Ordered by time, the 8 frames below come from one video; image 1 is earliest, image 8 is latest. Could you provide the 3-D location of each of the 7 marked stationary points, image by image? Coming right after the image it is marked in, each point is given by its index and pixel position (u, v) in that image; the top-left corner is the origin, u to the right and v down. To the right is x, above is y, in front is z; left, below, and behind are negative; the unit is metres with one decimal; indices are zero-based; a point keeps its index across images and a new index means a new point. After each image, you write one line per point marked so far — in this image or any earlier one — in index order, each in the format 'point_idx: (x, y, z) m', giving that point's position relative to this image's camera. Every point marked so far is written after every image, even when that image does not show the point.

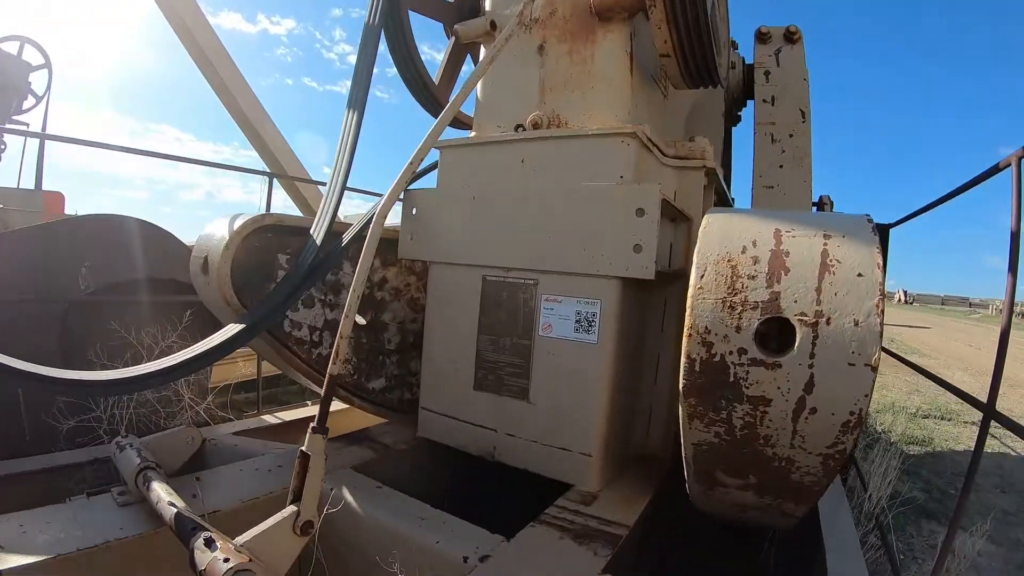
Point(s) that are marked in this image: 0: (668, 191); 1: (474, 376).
0: (+0.5, +0.3, +1.7) m
1: (-0.1, -0.3, +1.9) m
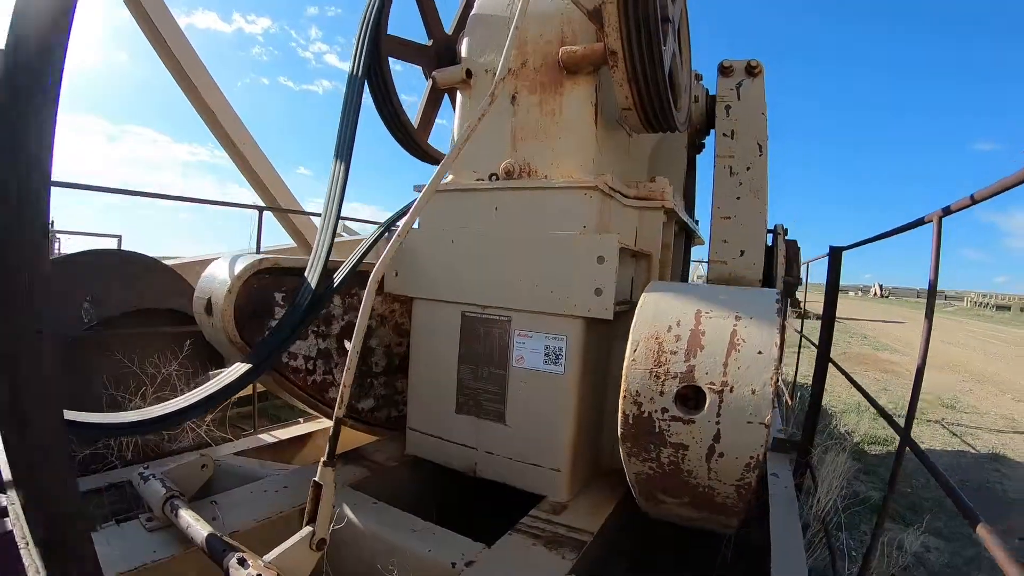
0: (+0.4, +0.2, +1.9) m
1: (-0.2, -0.4, +2.0) m
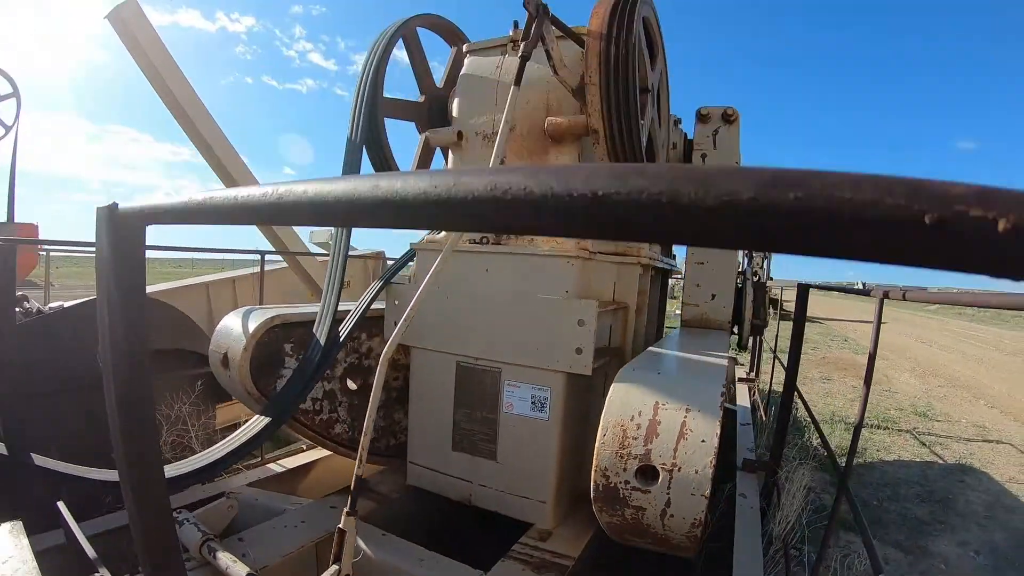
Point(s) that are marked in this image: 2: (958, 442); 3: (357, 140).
0: (+0.4, 0.0, +2.1) m
1: (-0.2, -0.6, +2.2) m
2: (+4.6, -1.7, +5.4) m
3: (-0.6, +0.6, +2.1) m
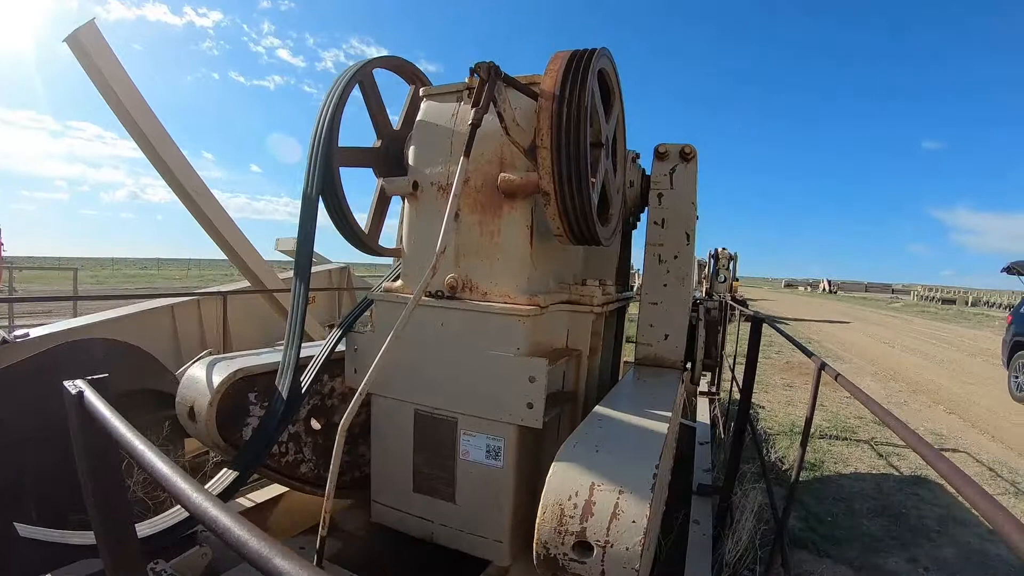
0: (+0.2, -0.2, +2.1) m
1: (-0.4, -0.8, +2.2) m
2: (+4.3, -1.8, +5.7) m
3: (-0.8, +0.4, +2.1) m
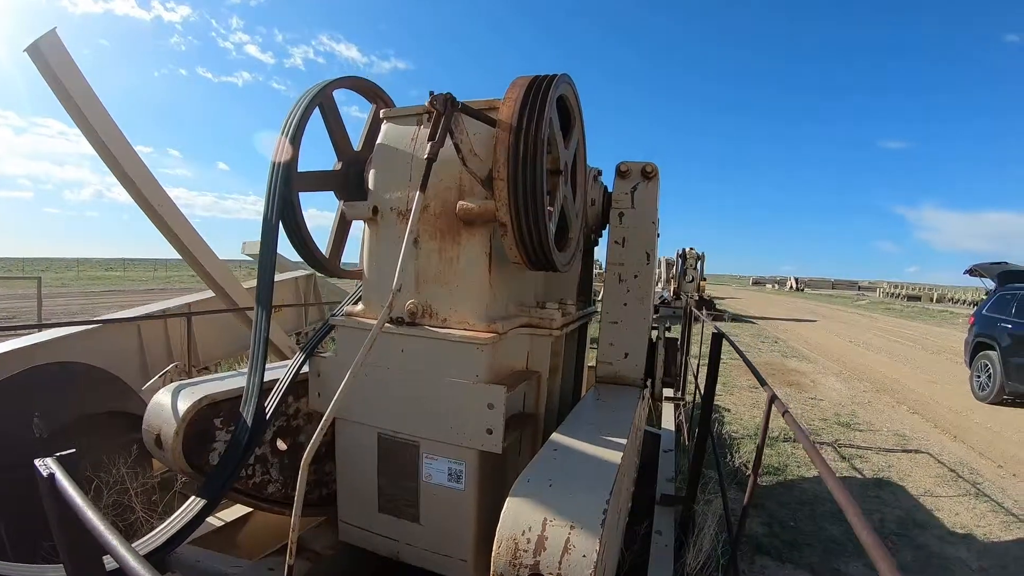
0: (0.0, -0.3, +2.2) m
1: (-0.6, -0.9, +2.3) m
2: (+4.0, -1.9, +5.9) m
3: (-1.0, +0.3, +2.1) m
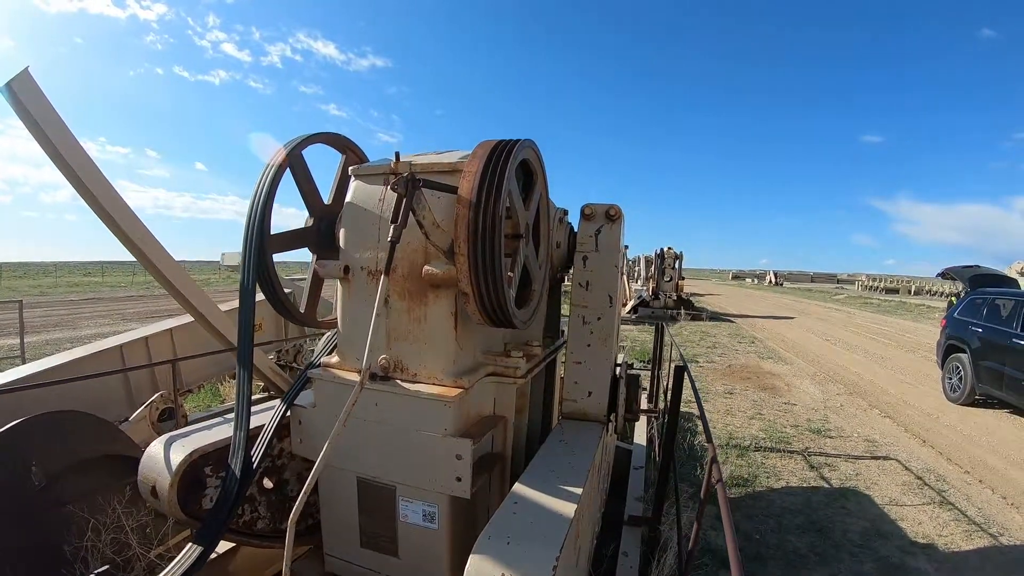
0: (-0.1, -0.5, +2.4) m
1: (-0.7, -1.2, +2.4) m
2: (+3.8, -2.0, +6.2) m
3: (-1.1, 0.0, +2.3) m
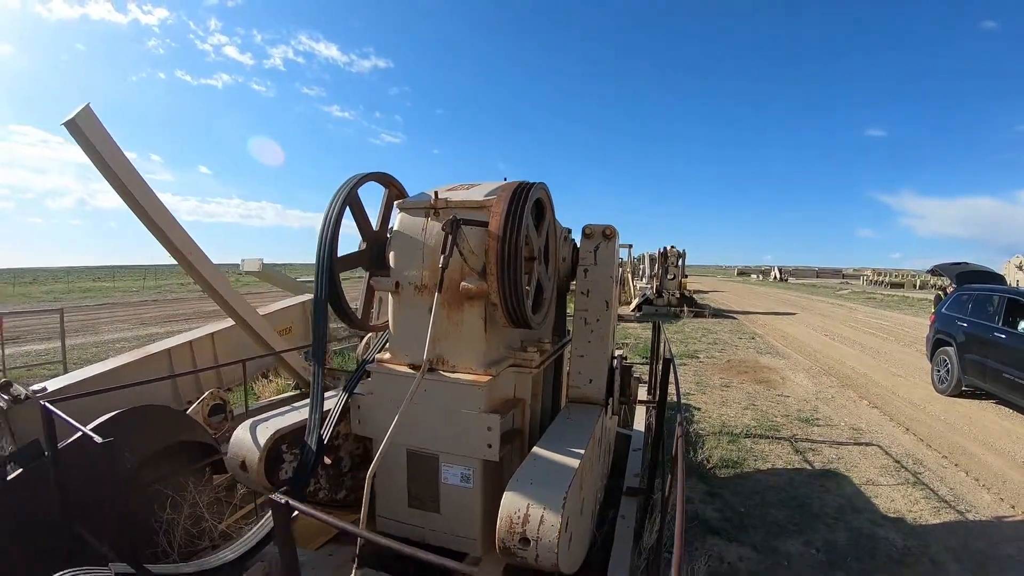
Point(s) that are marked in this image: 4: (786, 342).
0: (0.0, -0.6, +3.0) m
1: (-0.6, -1.2, +3.1) m
2: (+4.0, -2.0, +6.7) m
3: (-1.0, 0.0, +2.9) m
4: (+7.6, -1.5, +15.0) m
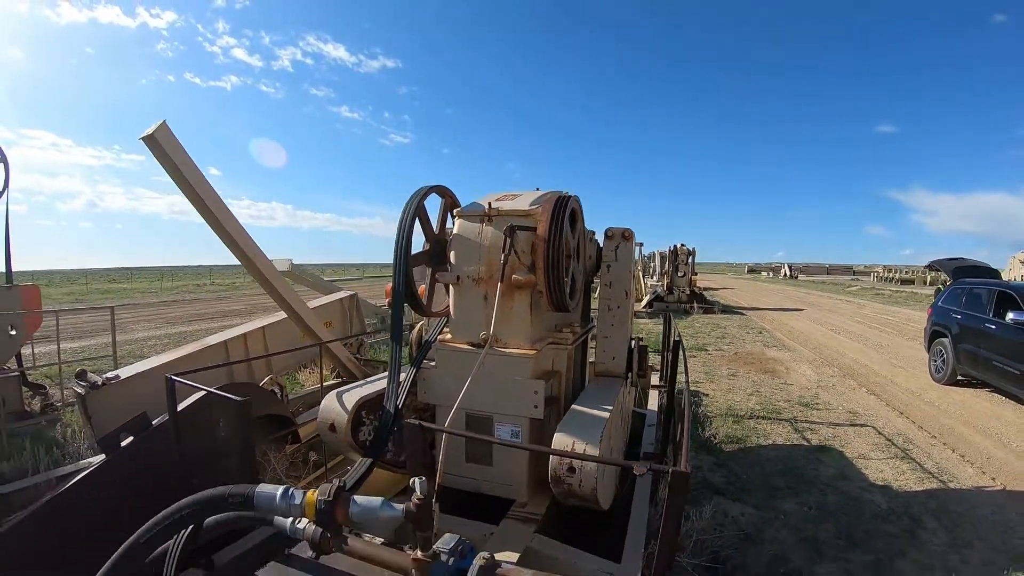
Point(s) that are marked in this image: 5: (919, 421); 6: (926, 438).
0: (+0.3, -0.5, +3.7) m
1: (-0.3, -1.2, +3.7) m
2: (+4.3, -1.9, +7.4) m
3: (-0.7, 0.0, +3.6) m
4: (+8.1, -1.4, +15.6) m
5: (+6.2, -2.0, +8.2) m
6: (+5.8, -2.1, +7.5) m
